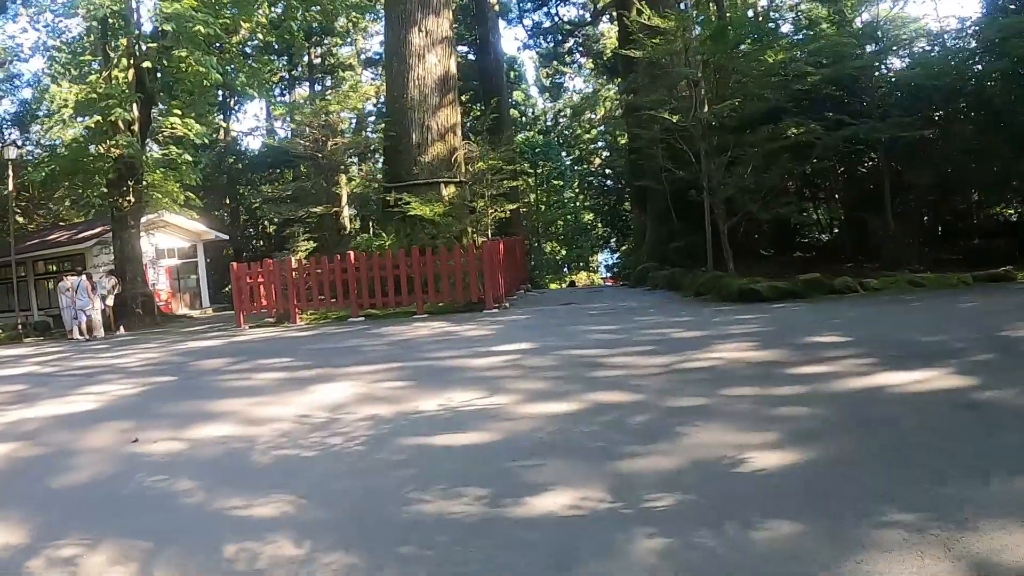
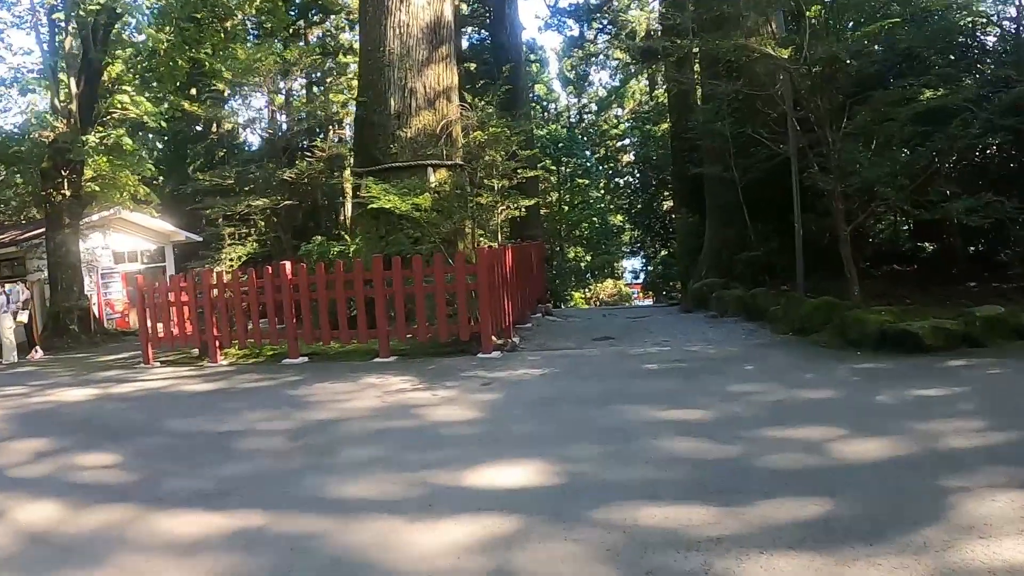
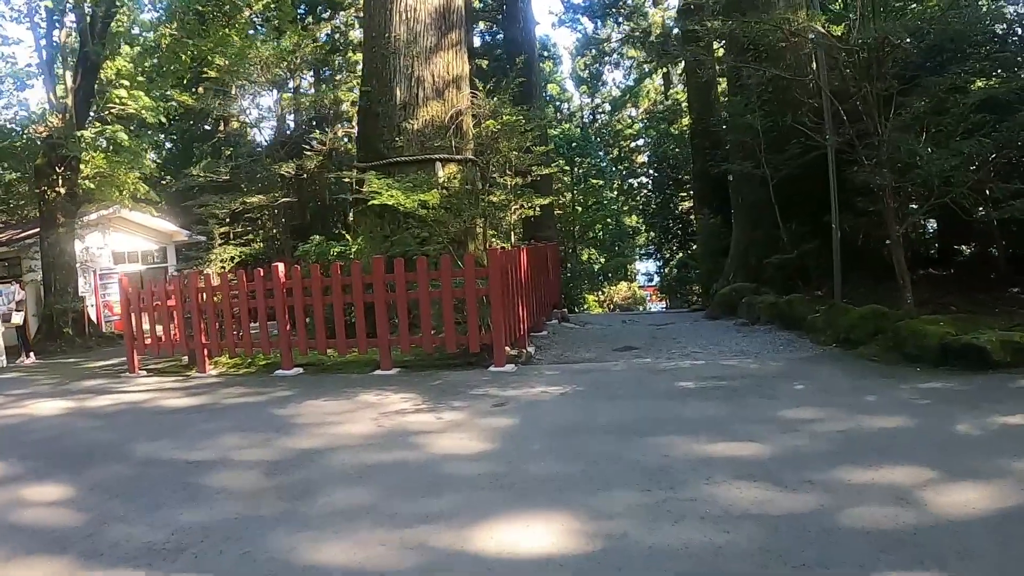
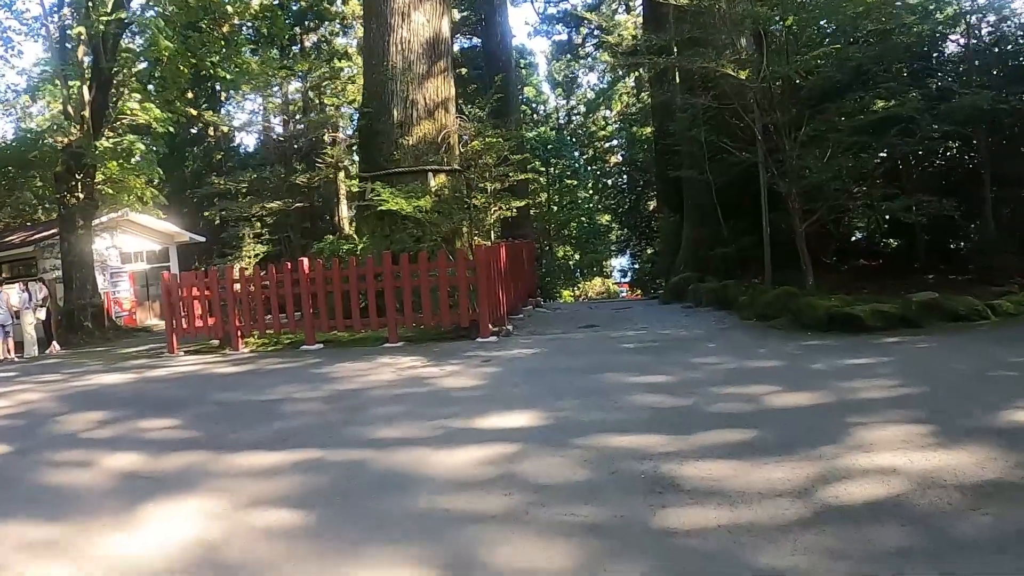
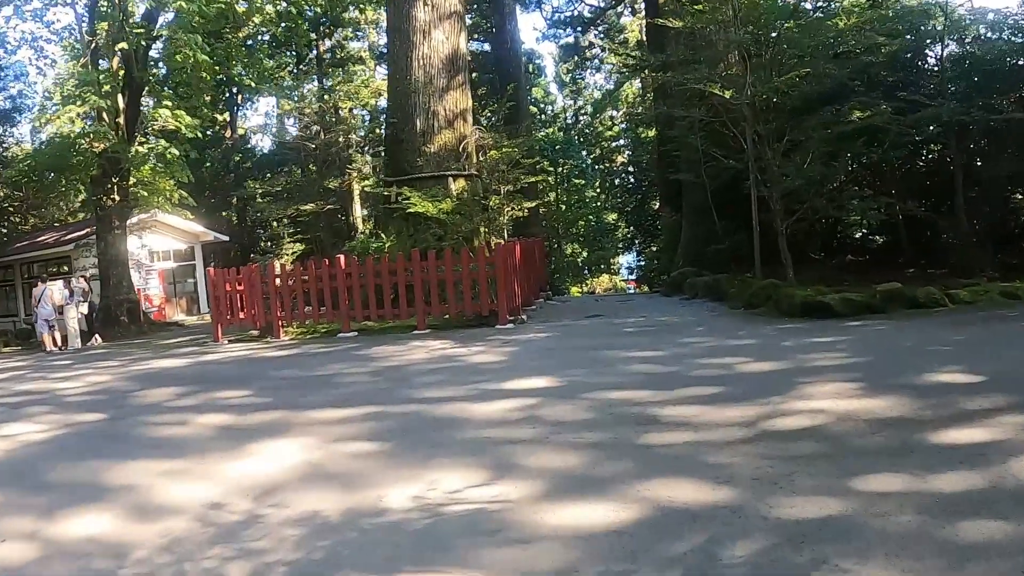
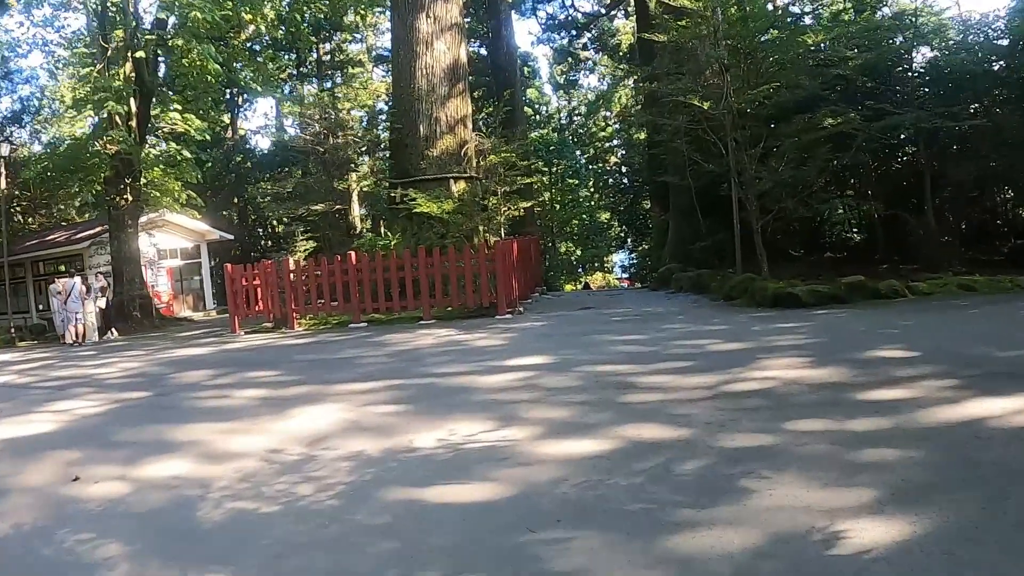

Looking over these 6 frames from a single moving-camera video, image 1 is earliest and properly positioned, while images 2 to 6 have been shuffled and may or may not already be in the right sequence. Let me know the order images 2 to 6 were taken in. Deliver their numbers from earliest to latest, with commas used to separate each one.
6, 5, 4, 2, 3
